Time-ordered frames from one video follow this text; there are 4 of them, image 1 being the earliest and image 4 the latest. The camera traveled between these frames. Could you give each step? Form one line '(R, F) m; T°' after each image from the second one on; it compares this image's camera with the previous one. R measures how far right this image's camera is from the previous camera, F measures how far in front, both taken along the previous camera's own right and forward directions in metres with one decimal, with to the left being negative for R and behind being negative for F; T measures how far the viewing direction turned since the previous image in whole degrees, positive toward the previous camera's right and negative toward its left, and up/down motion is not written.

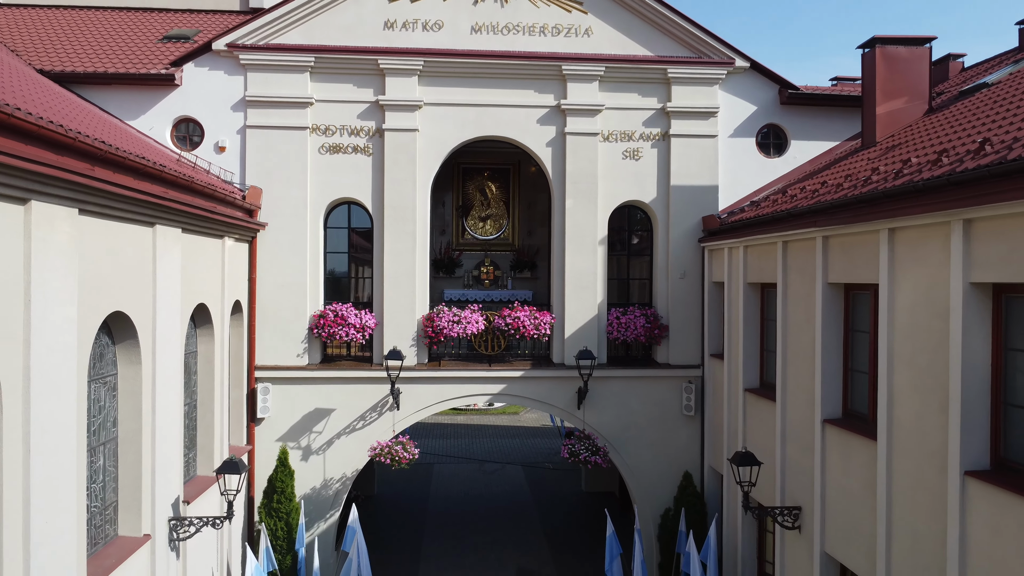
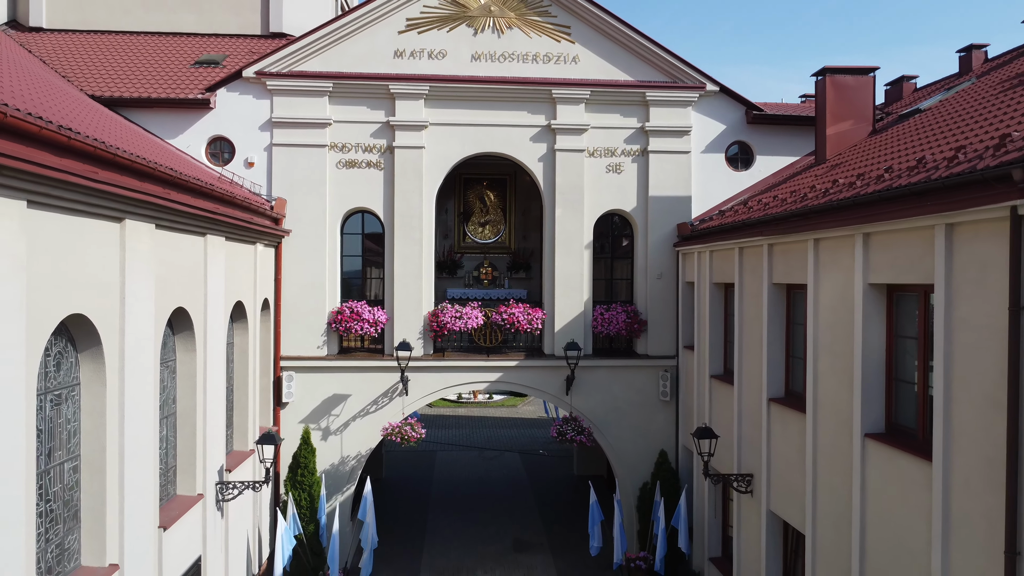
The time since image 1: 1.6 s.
(+0.1, -1.4) m; 0°
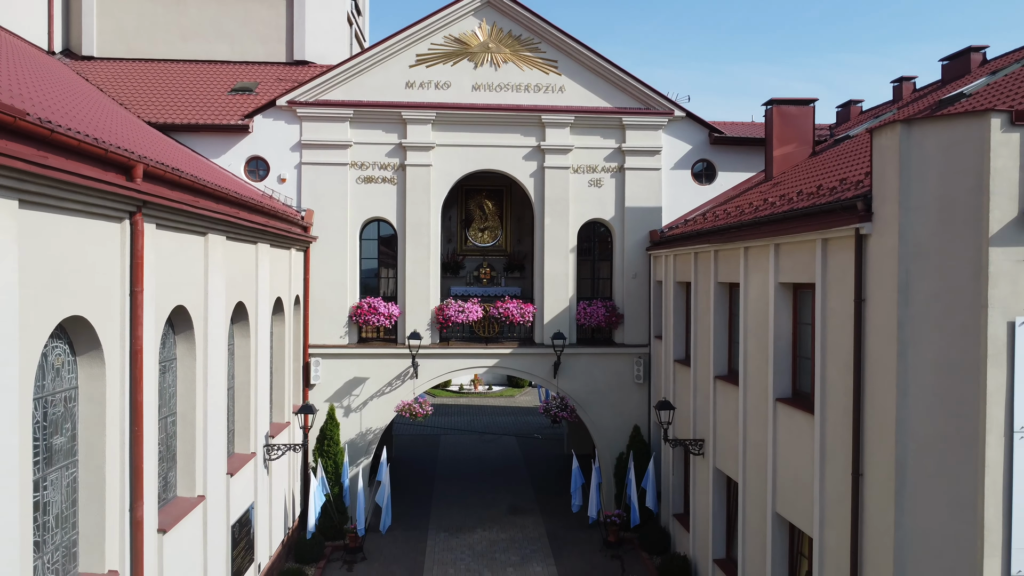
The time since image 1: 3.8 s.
(+0.1, -2.0) m; 0°
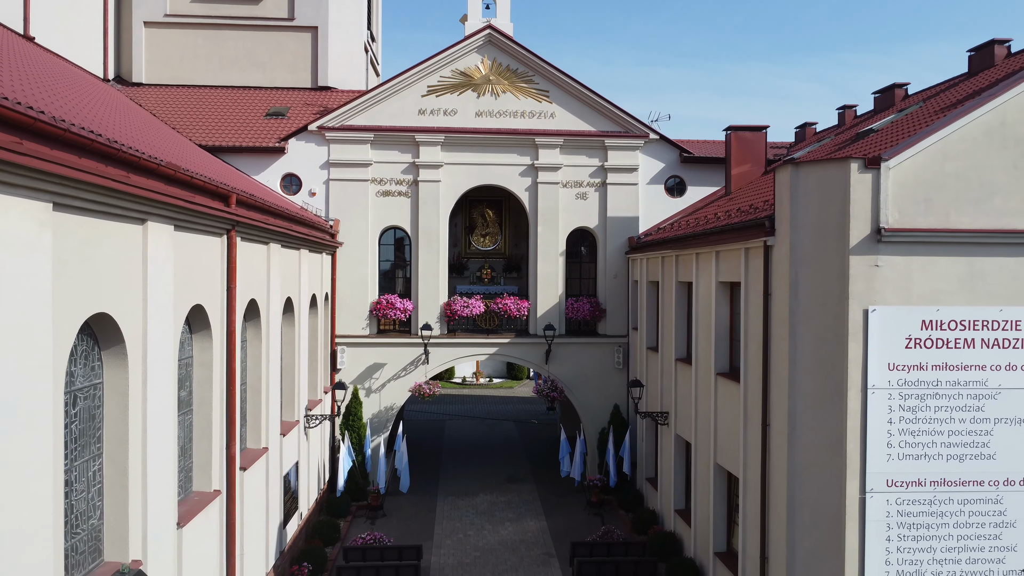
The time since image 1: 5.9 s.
(+0.1, -2.3) m; 0°
